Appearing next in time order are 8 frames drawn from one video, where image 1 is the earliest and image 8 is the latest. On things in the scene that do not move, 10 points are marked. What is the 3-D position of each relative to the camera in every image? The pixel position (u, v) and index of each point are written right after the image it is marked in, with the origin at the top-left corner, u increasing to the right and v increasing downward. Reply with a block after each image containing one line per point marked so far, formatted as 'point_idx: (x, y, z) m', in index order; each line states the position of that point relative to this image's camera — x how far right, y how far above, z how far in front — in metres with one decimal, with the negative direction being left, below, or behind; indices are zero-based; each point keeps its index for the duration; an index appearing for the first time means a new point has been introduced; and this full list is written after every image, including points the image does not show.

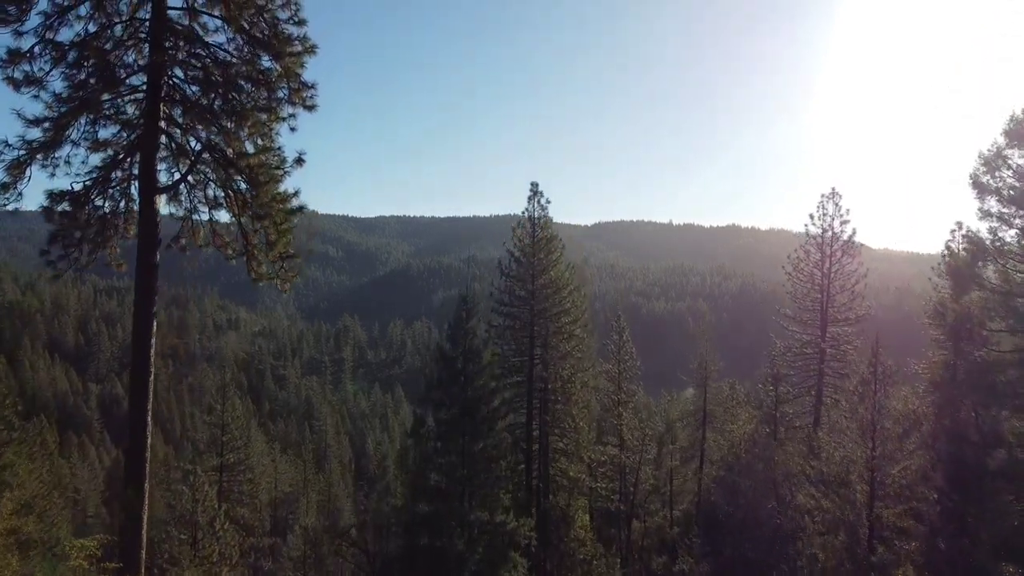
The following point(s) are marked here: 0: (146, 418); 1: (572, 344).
0: (-5.1, -1.8, +8.4) m
1: (+1.9, -1.7, +18.9) m
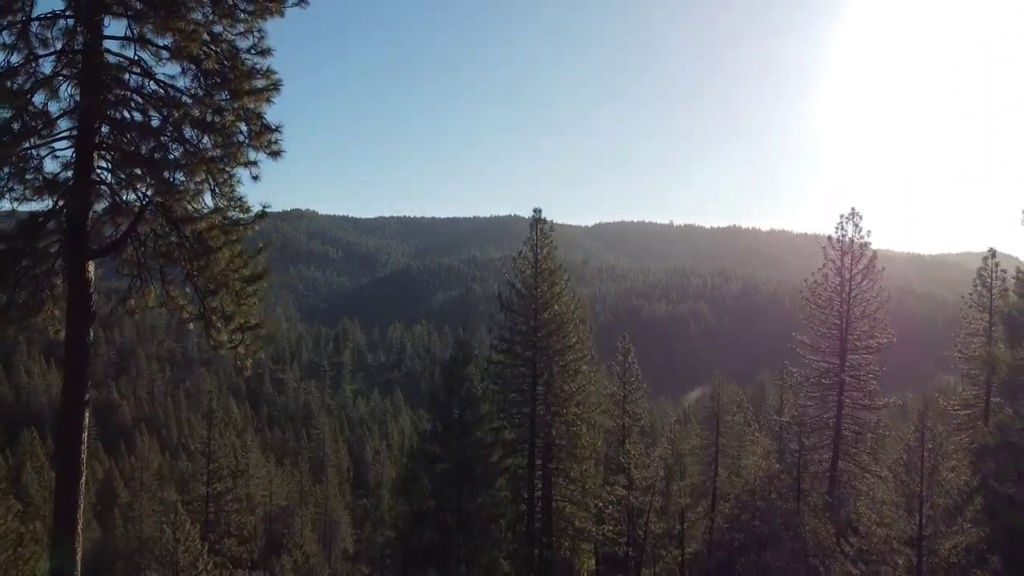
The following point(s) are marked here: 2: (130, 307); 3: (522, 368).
0: (-5.1, -2.7, +7.2) m
1: (+2.0, -2.6, +17.7) m
2: (-5.2, -0.3, +8.3) m
3: (+0.3, -2.4, +17.9) m
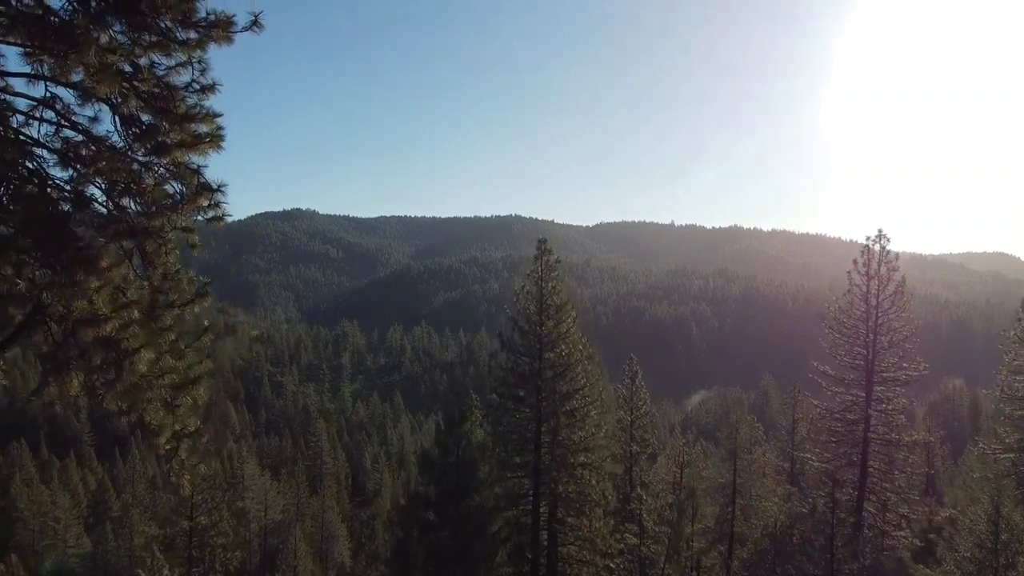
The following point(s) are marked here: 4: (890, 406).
0: (-5.0, -3.6, +5.7) m
1: (+2.0, -3.5, +16.2) m
2: (-5.2, -1.2, +6.9) m
3: (+0.4, -3.3, +16.4) m
4: (+12.4, -3.8, +19.9) m
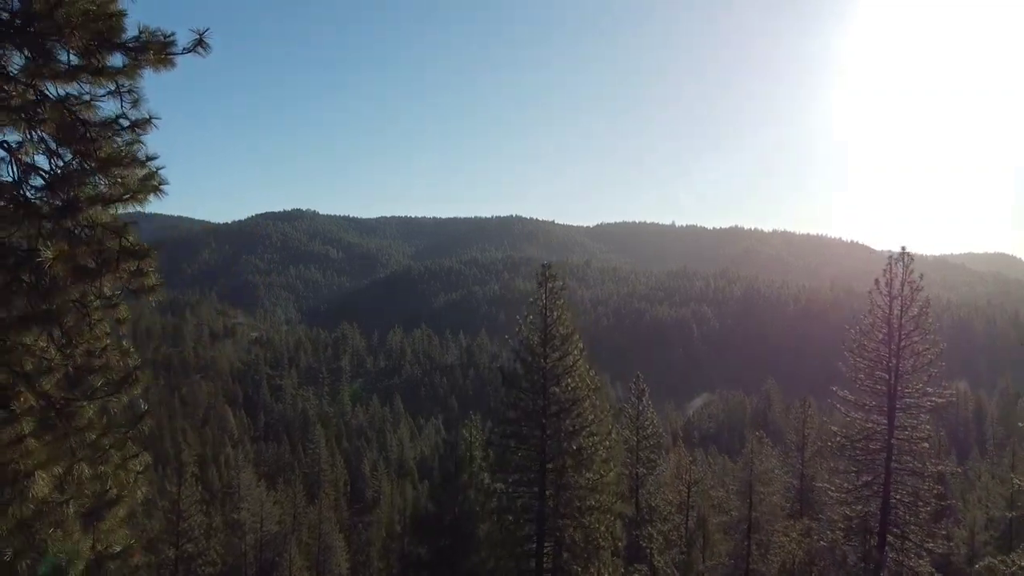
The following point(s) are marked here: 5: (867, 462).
0: (-5.0, -4.2, +4.6) m
1: (+2.1, -4.2, +15.1) m
2: (-5.1, -1.9, +5.8) m
3: (+0.4, -4.0, +15.3) m
4: (+12.4, -4.5, +18.8) m
5: (+11.2, -5.5, +19.3) m
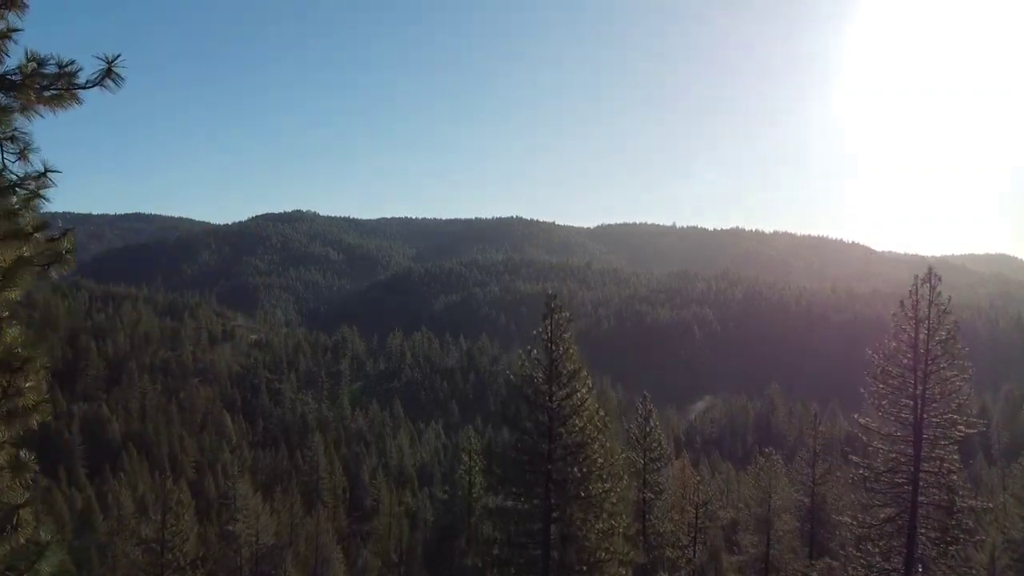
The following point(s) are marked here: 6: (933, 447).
0: (-5.0, -4.8, +3.5) m
1: (+2.1, -4.8, +14.0) m
2: (-5.1, -2.5, +4.7) m
3: (+0.5, -4.6, +14.2) m
4: (+12.4, -5.1, +17.7) m
5: (+11.3, -6.1, +18.2) m
6: (+12.3, -4.6, +17.9) m
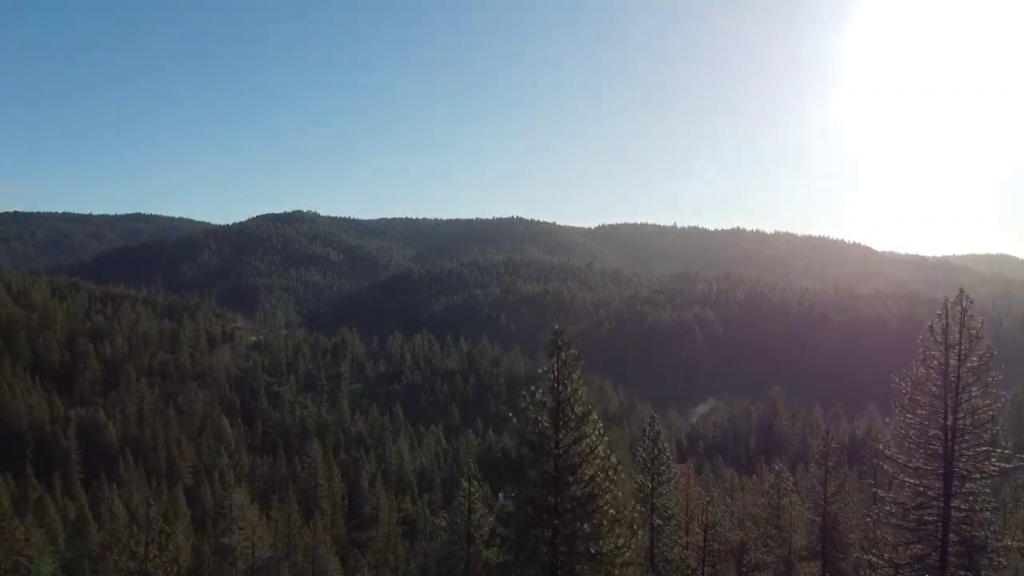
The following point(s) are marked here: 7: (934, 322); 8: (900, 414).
0: (-4.9, -5.5, +2.4) m
1: (+2.2, -5.5, +12.8) m
2: (-5.0, -3.2, +3.5) m
3: (+0.6, -5.3, +13.1) m
4: (+12.5, -5.8, +16.5) m
5: (+11.4, -6.8, +17.0) m
6: (+12.4, -5.3, +16.8) m
7: (+11.9, -1.0, +17.3) m
8: (+11.2, -3.6, +17.8) m
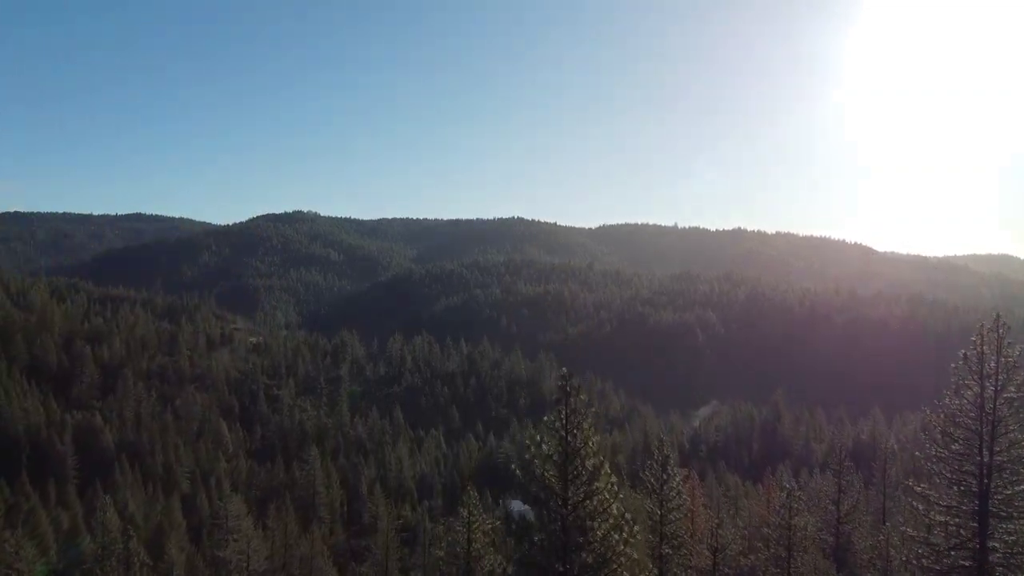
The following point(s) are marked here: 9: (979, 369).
0: (-4.8, -6.1, +1.2) m
1: (+2.3, -6.1, +11.7) m
2: (-5.0, -3.8, +2.4) m
3: (+0.6, -5.9, +11.9) m
4: (+12.6, -6.4, +15.4) m
5: (+11.5, -7.4, +15.9) m
6: (+12.4, -5.9, +15.6) m
7: (+12.0, -1.6, +16.2) m
8: (+11.3, -4.2, +16.6) m
9: (+11.9, -2.1, +15.6) m
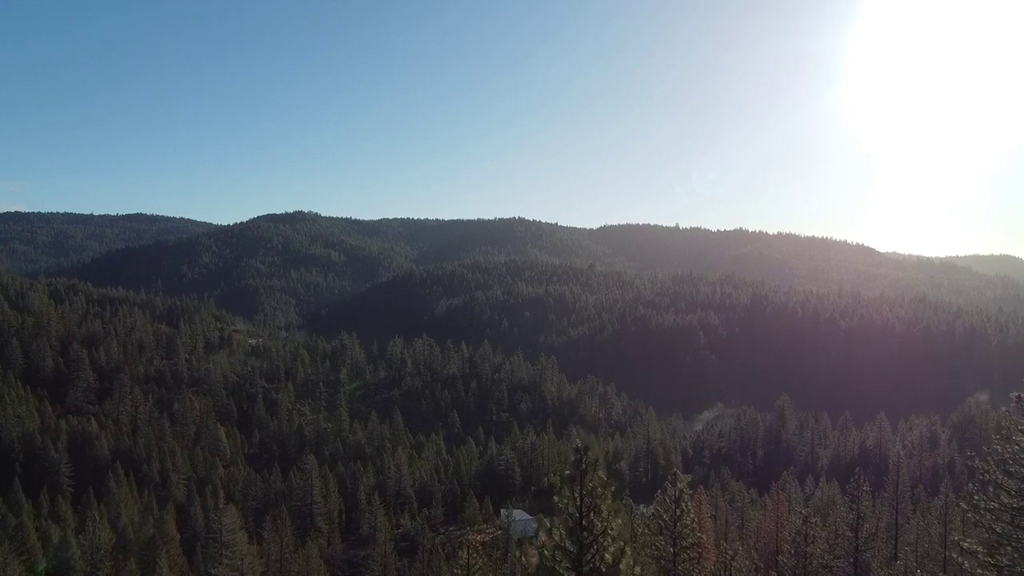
0: (-4.8, -6.9, -0.4) m
1: (+2.3, -6.9, +10.1) m
2: (-4.9, -4.6, +0.8) m
3: (+0.7, -6.7, +10.3) m
4: (+12.7, -7.2, +13.8) m
5: (+11.5, -8.2, +14.3) m
6: (+12.5, -6.7, +14.0) m
7: (+12.1, -2.4, +14.5) m
8: (+11.4, -5.0, +15.0) m
9: (+12.0, -2.9, +14.0) m
